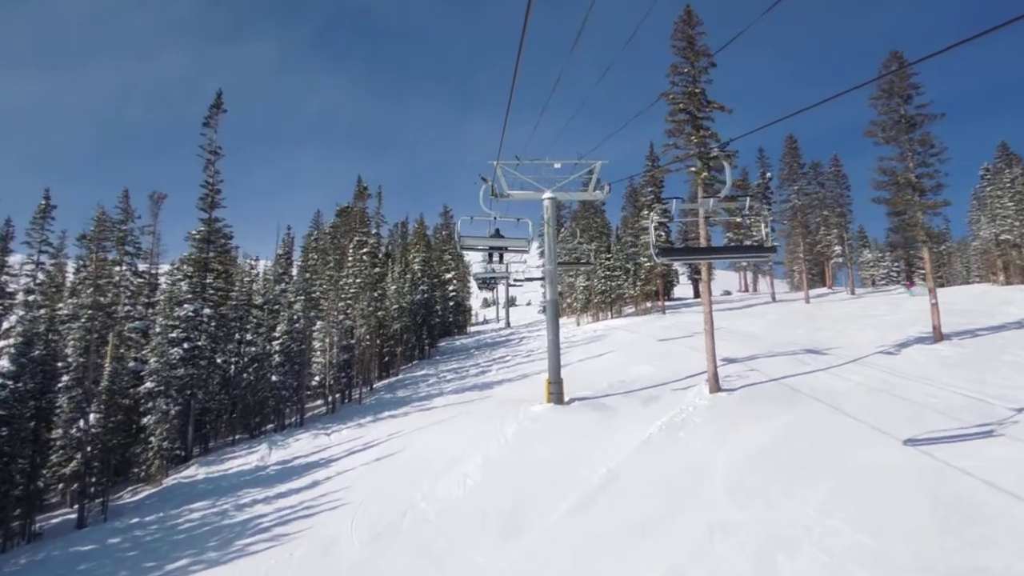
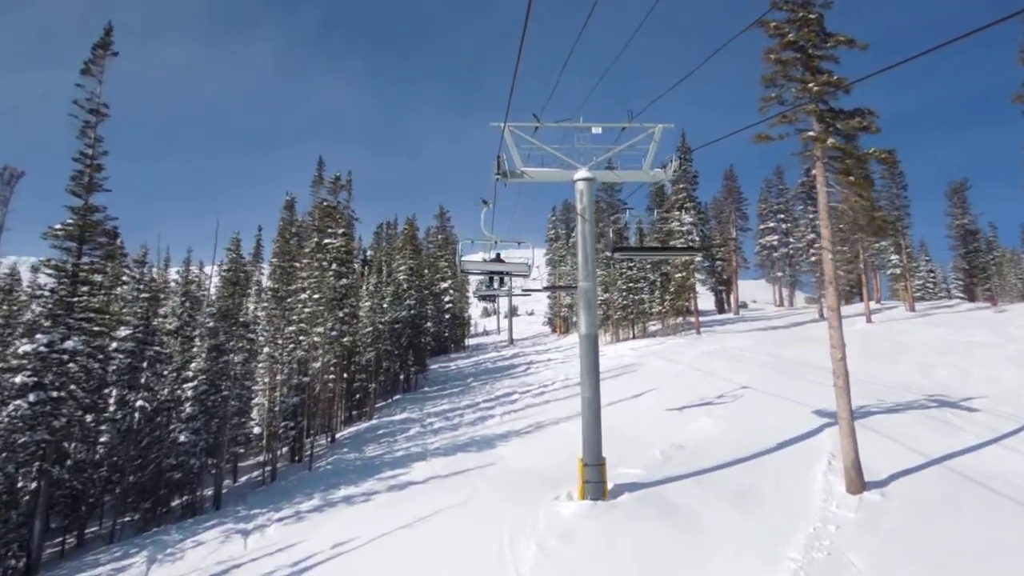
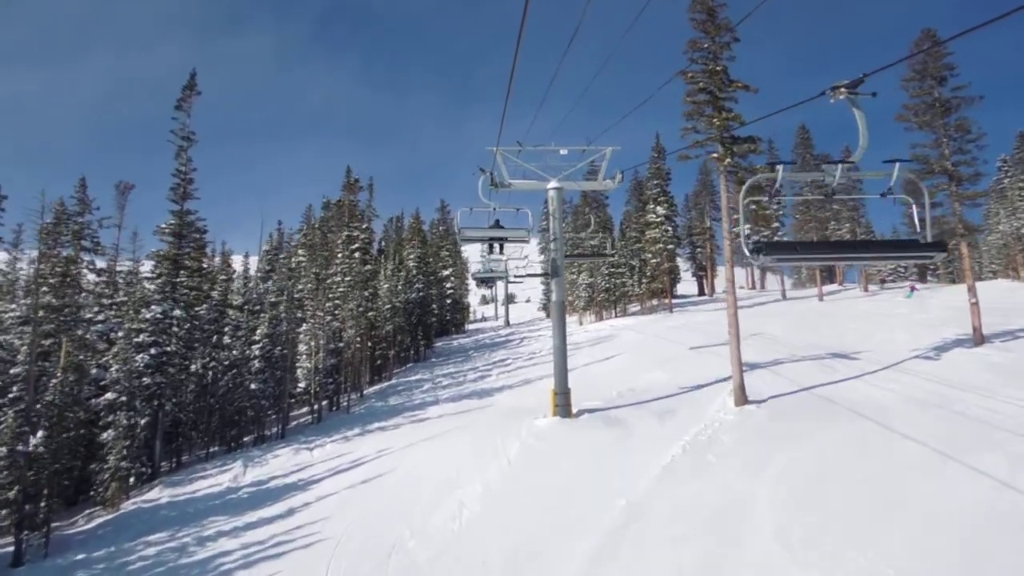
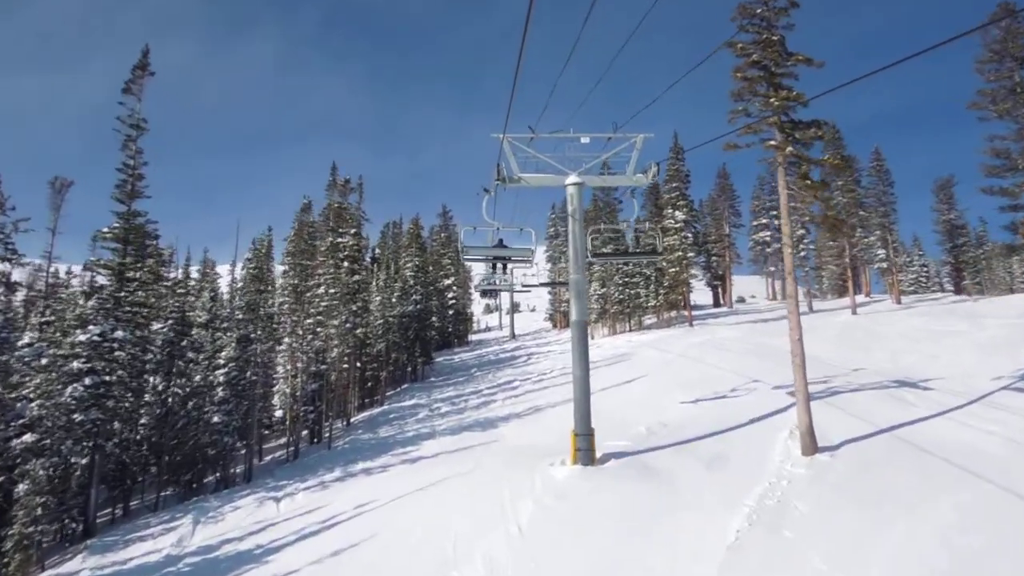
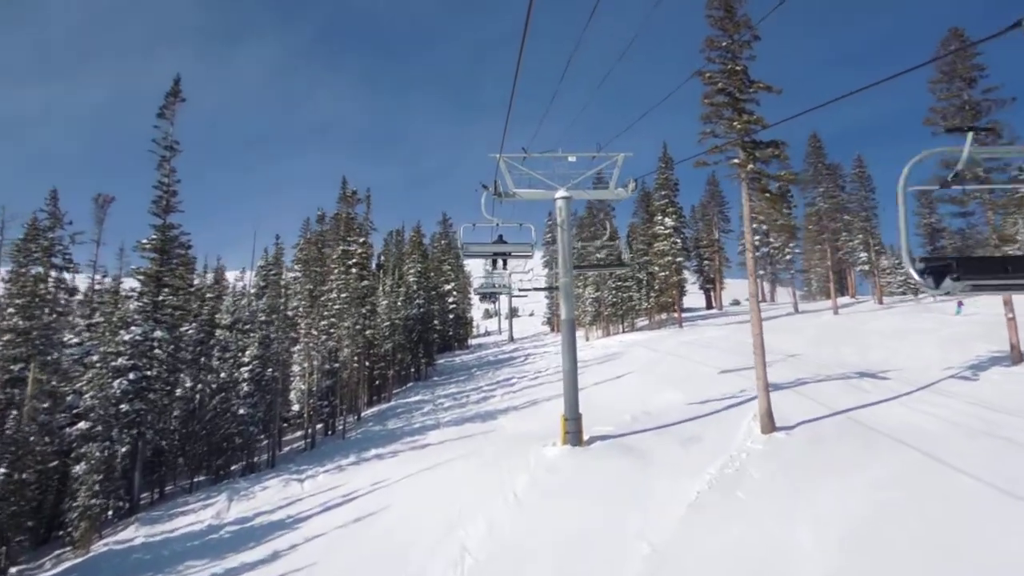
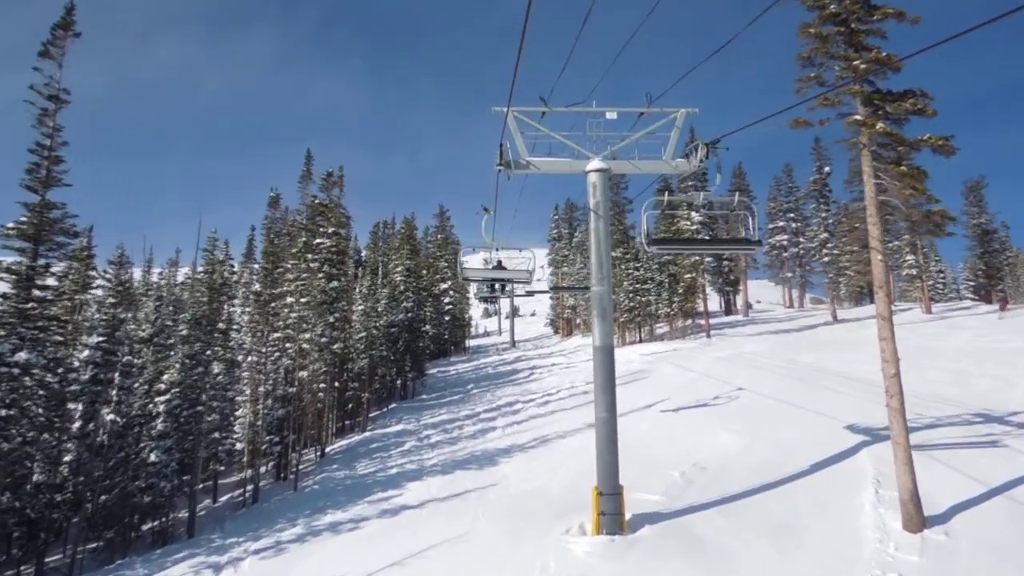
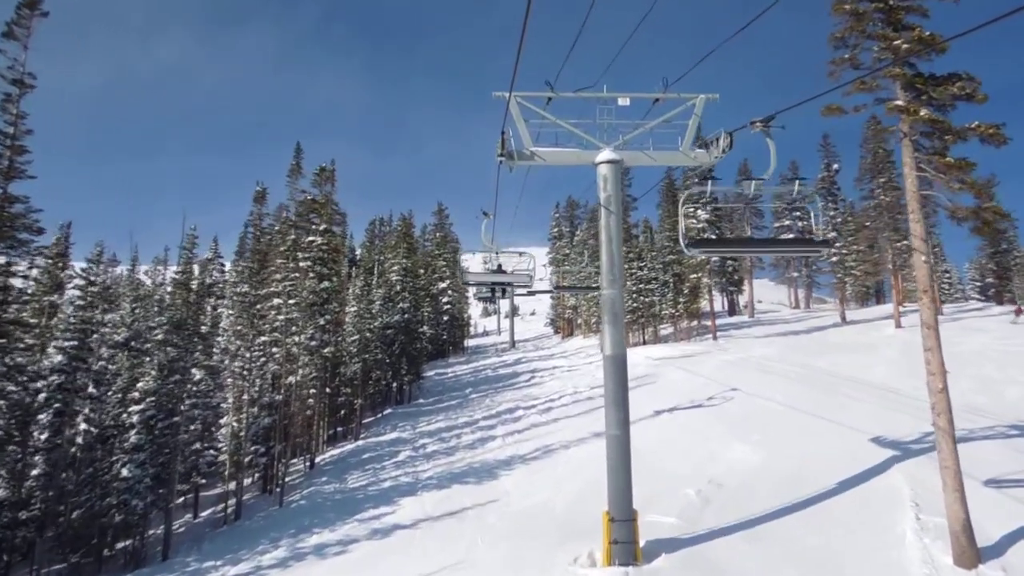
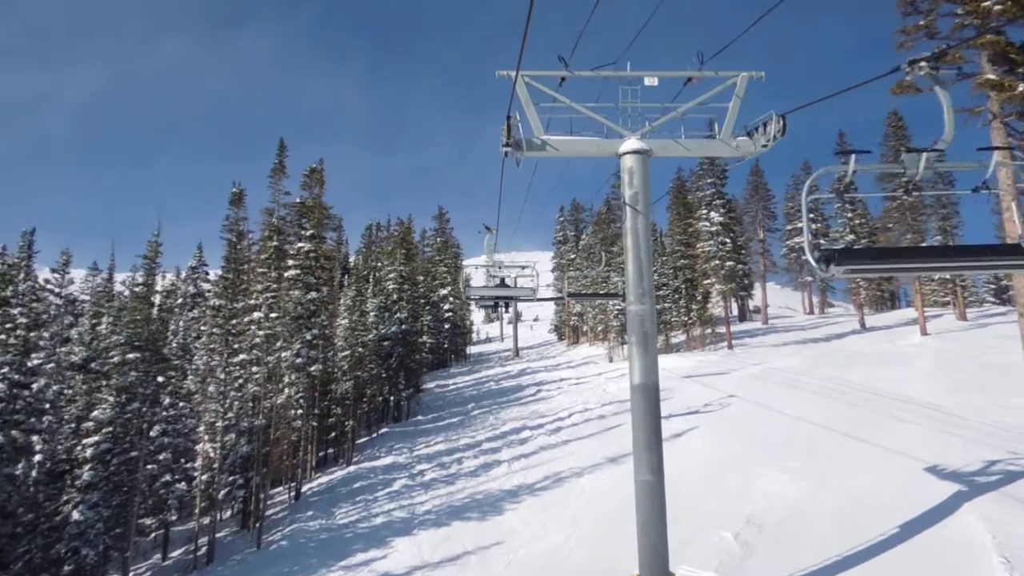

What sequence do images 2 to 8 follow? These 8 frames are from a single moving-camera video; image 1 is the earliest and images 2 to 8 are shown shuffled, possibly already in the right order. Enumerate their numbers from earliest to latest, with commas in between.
3, 5, 4, 2, 6, 7, 8
